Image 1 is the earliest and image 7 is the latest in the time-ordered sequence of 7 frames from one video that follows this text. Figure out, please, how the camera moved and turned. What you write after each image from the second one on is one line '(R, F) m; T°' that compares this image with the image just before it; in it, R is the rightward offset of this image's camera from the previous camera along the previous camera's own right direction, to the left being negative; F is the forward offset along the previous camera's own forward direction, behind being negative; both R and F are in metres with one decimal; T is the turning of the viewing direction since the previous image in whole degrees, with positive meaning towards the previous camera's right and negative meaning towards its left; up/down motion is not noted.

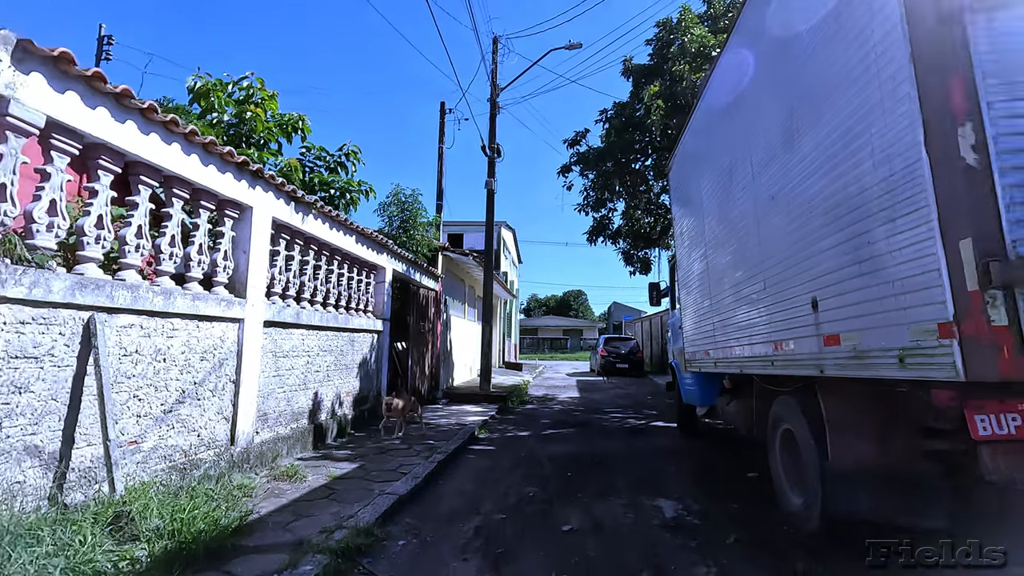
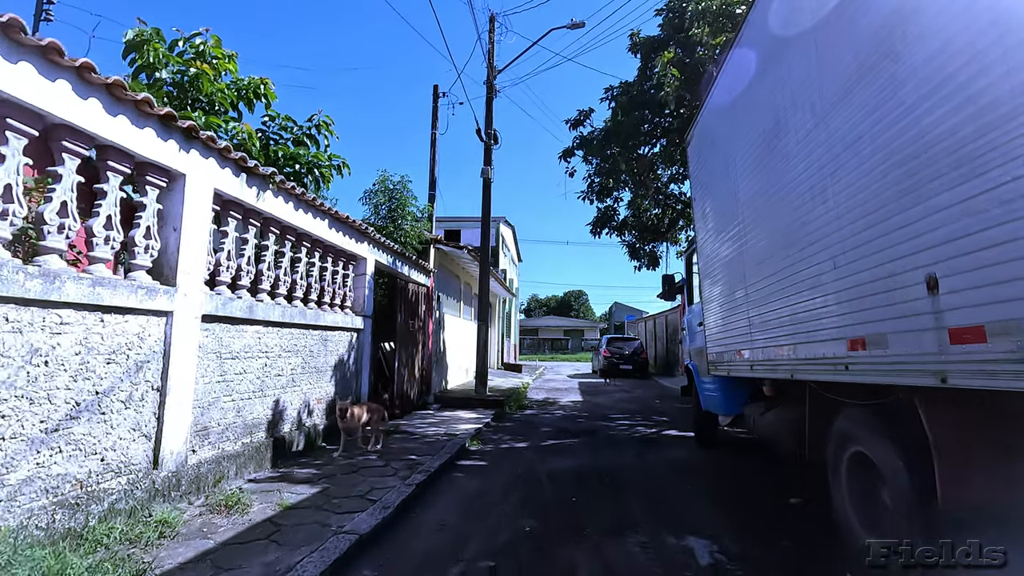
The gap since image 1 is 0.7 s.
(+0.1, +1.0) m; 0°
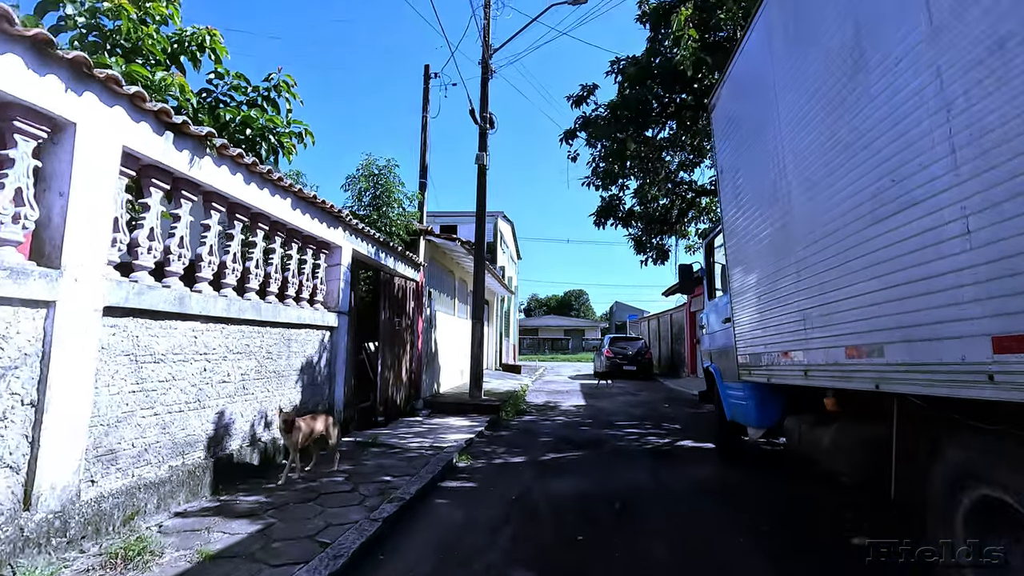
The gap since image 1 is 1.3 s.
(+0.1, +1.0) m; 0°
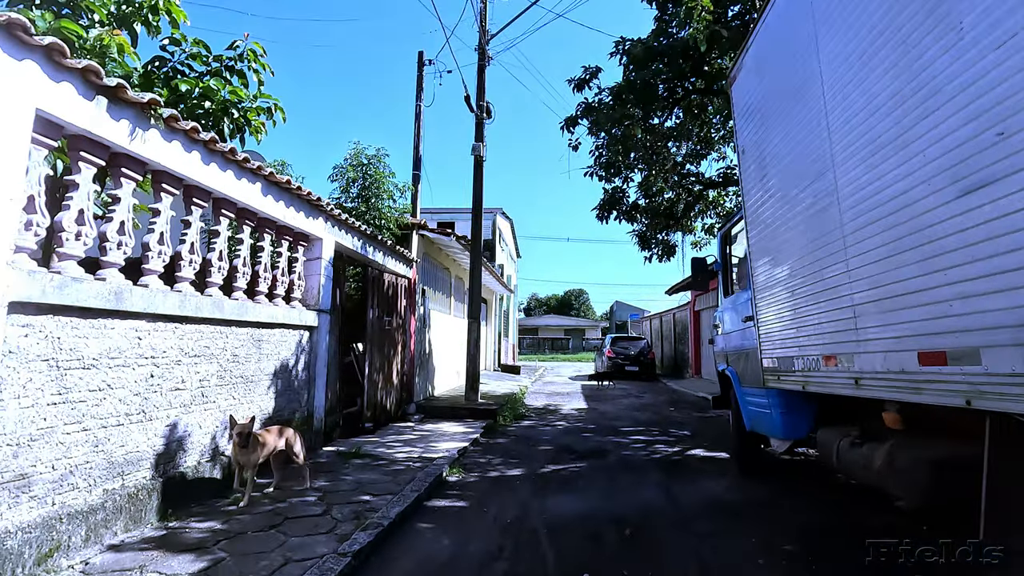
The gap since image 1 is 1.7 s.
(0.0, +0.6) m; 0°
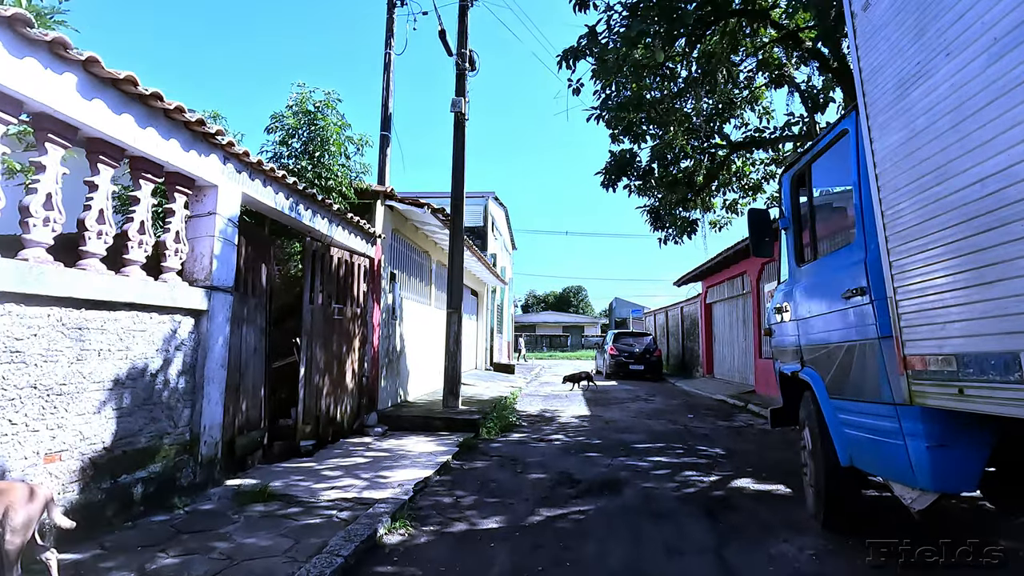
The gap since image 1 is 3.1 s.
(+0.2, +1.9) m; 0°
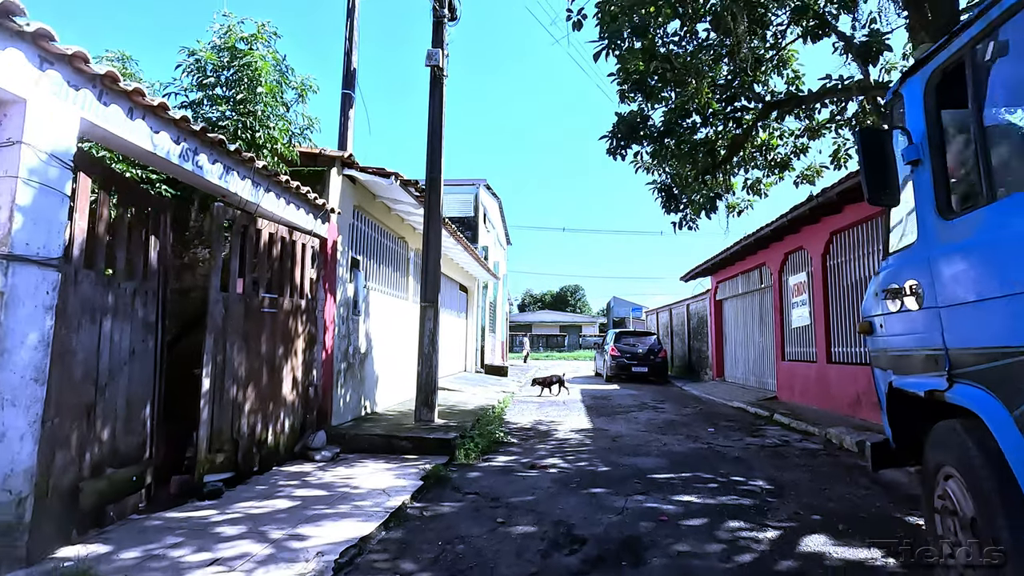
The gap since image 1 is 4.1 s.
(+0.1, +1.6) m; 0°
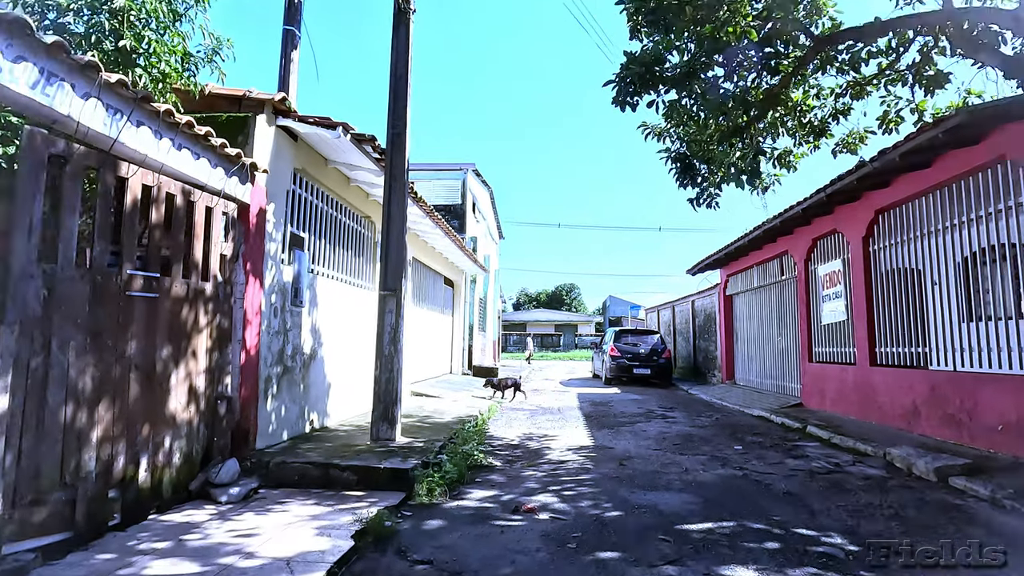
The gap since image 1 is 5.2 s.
(+0.1, +1.6) m; 0°
